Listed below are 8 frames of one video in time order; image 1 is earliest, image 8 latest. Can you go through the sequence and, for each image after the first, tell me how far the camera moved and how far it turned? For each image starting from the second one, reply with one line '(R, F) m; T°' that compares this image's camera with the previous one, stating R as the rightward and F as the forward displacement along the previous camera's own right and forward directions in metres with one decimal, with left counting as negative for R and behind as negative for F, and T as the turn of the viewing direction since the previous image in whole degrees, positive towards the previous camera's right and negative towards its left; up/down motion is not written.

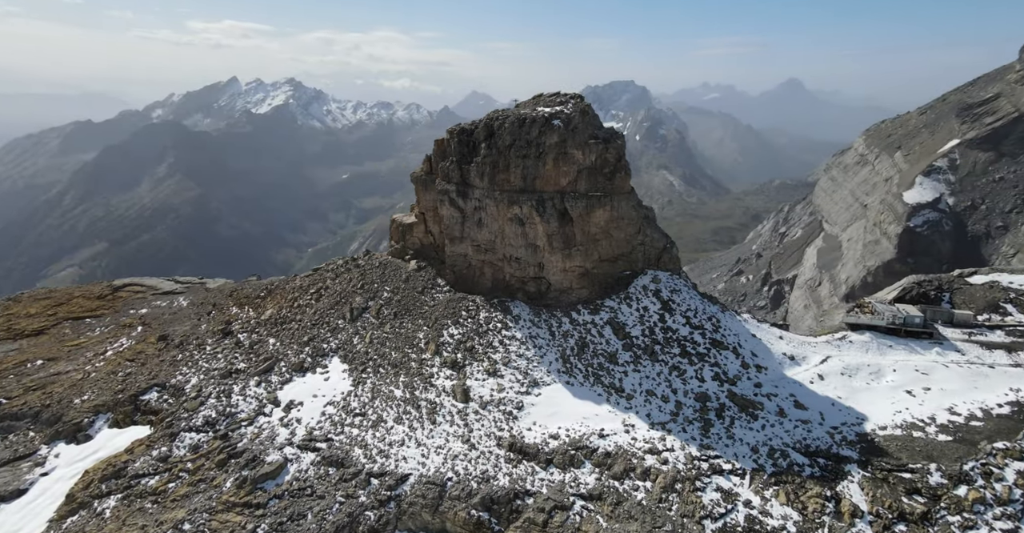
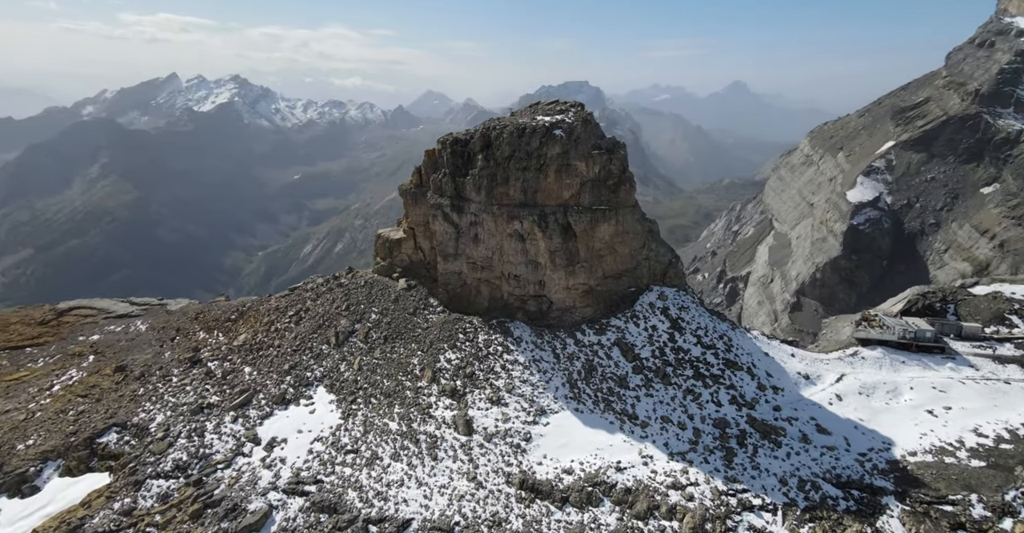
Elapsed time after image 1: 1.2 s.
(-2.2, +2.3) m; +4°
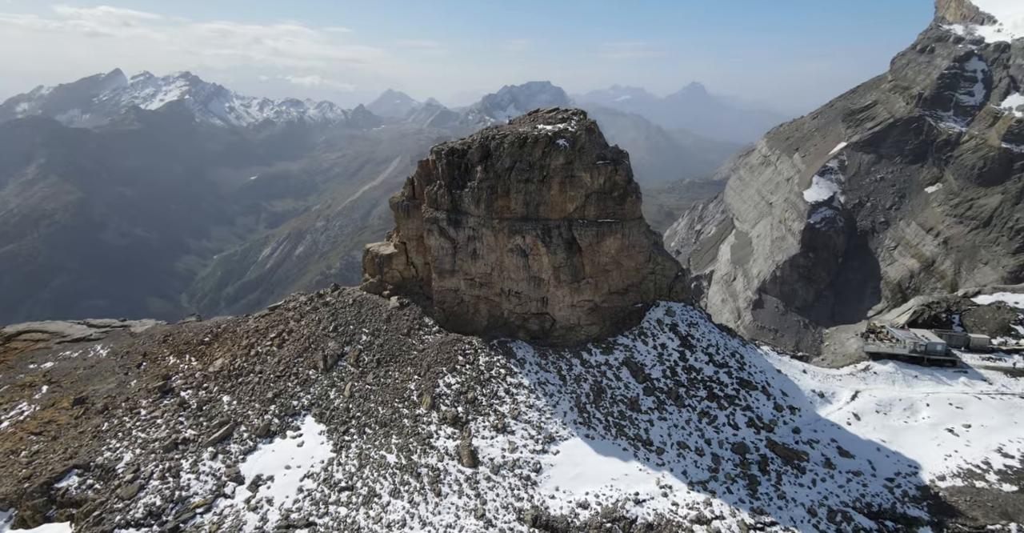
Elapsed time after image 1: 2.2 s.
(-1.7, +1.9) m; +3°
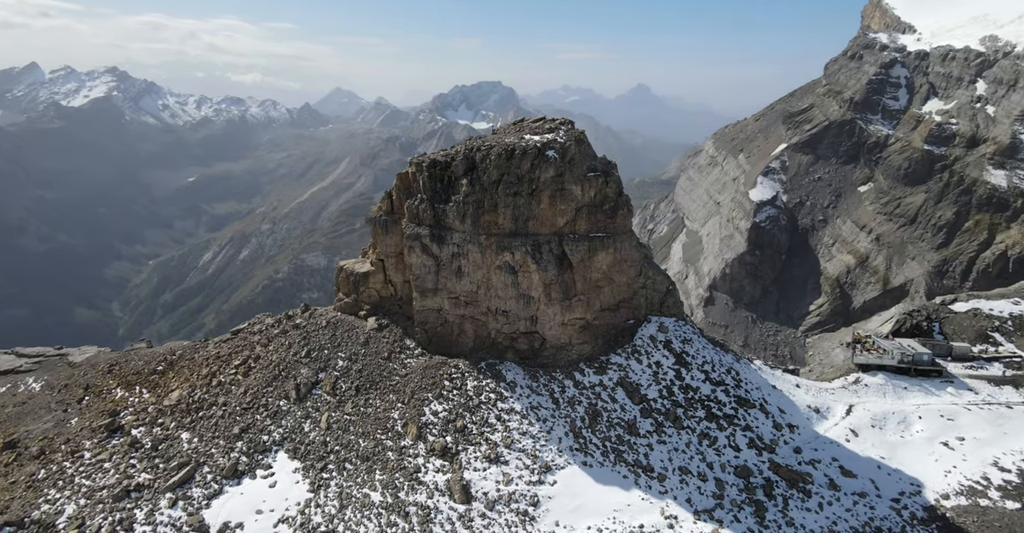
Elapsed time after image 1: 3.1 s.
(-1.6, +1.8) m; +4°
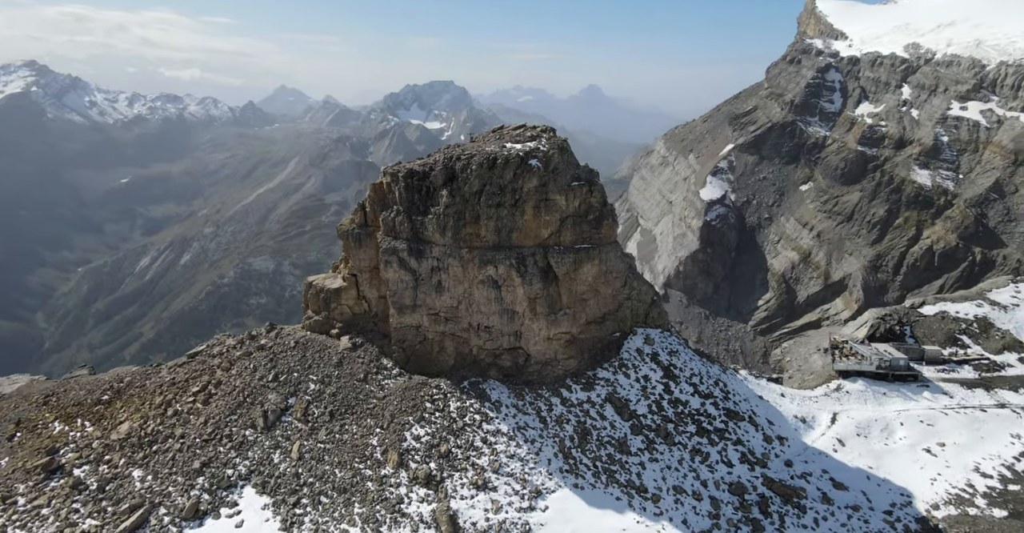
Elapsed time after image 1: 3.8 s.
(-1.2, +1.4) m; +4°
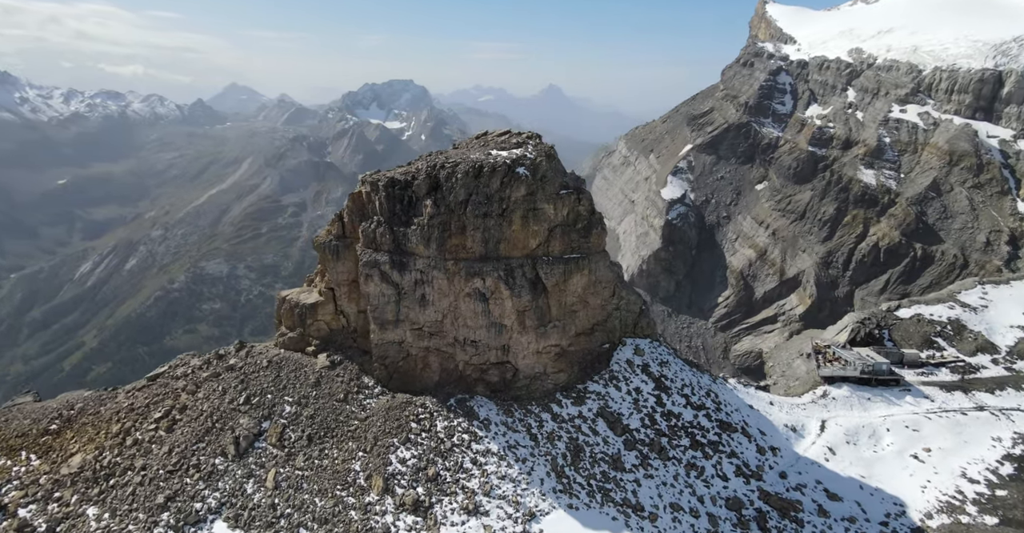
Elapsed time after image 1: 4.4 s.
(-1.0, +1.2) m; +4°
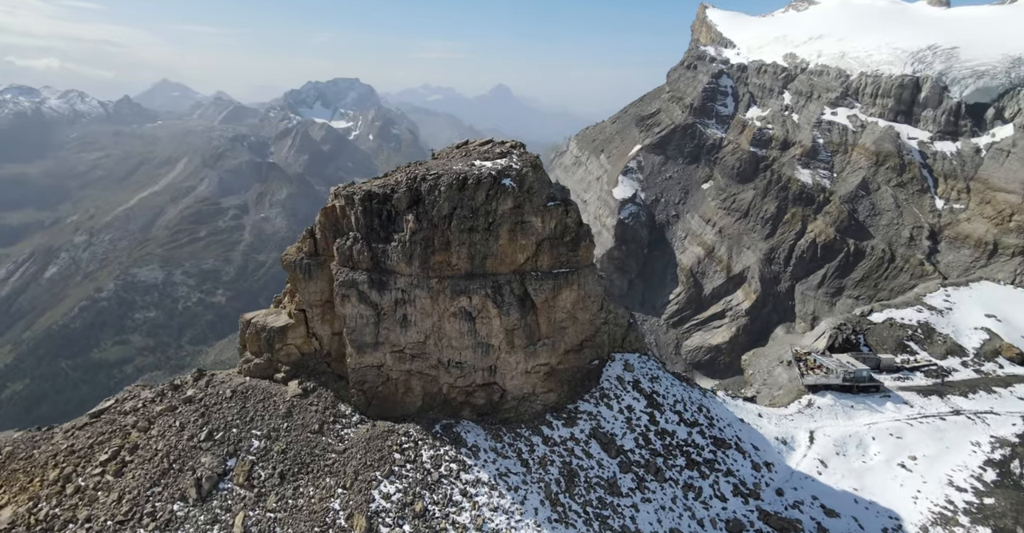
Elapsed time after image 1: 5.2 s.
(-1.4, +1.6) m; +4°
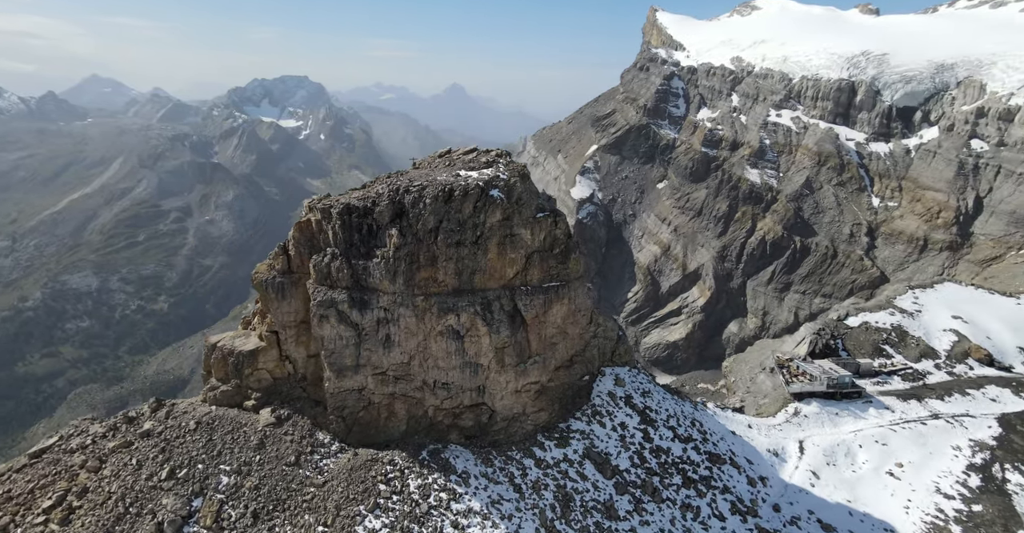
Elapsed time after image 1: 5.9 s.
(-1.2, +1.4) m; +4°
